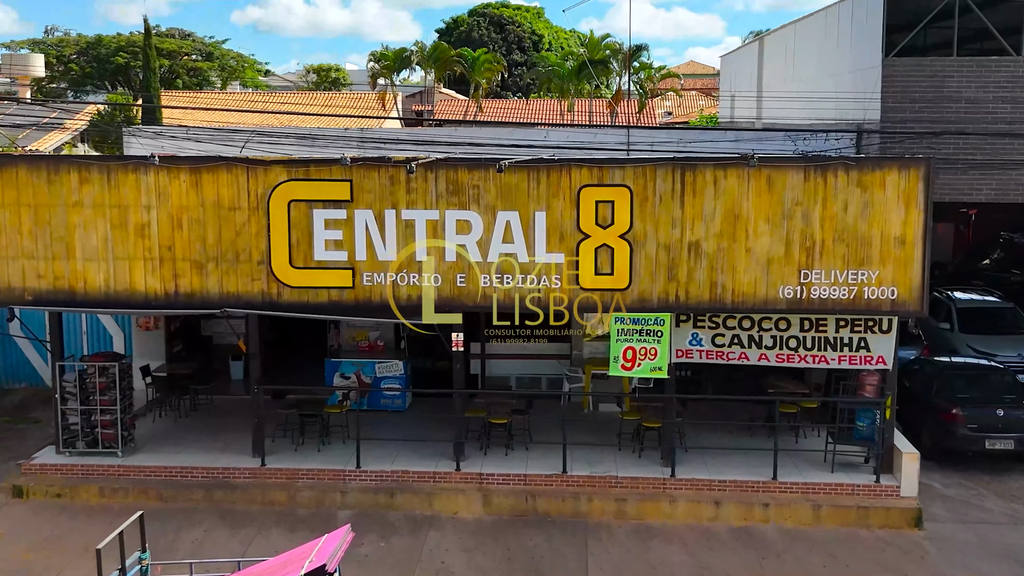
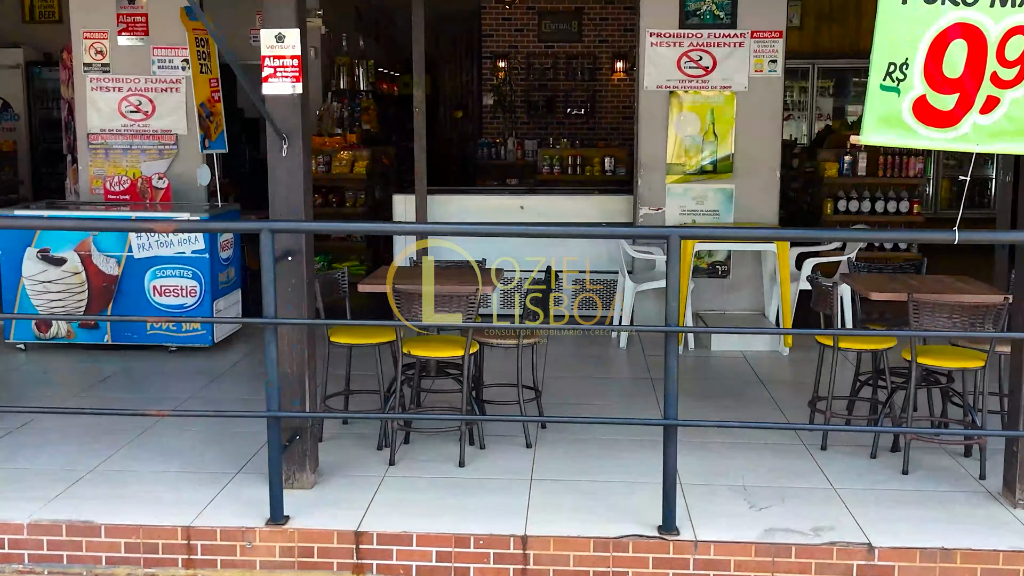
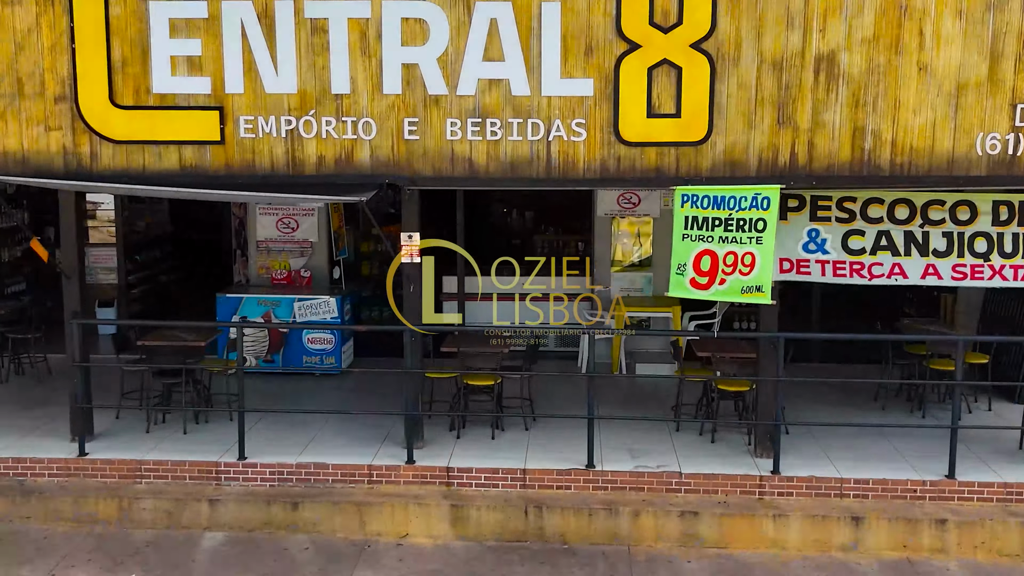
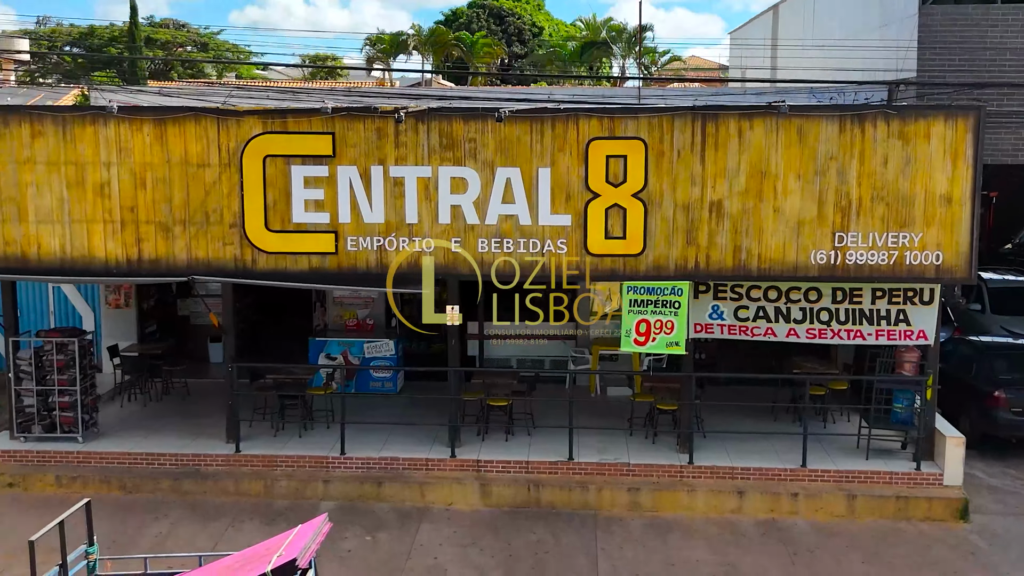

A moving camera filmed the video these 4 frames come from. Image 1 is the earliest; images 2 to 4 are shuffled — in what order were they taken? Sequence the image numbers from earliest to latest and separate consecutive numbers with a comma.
4, 3, 2
